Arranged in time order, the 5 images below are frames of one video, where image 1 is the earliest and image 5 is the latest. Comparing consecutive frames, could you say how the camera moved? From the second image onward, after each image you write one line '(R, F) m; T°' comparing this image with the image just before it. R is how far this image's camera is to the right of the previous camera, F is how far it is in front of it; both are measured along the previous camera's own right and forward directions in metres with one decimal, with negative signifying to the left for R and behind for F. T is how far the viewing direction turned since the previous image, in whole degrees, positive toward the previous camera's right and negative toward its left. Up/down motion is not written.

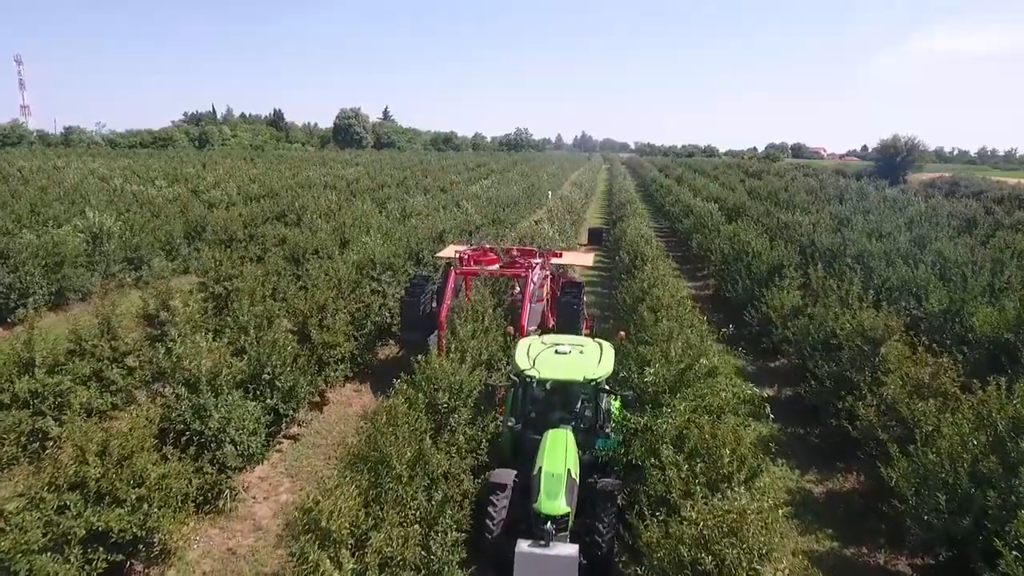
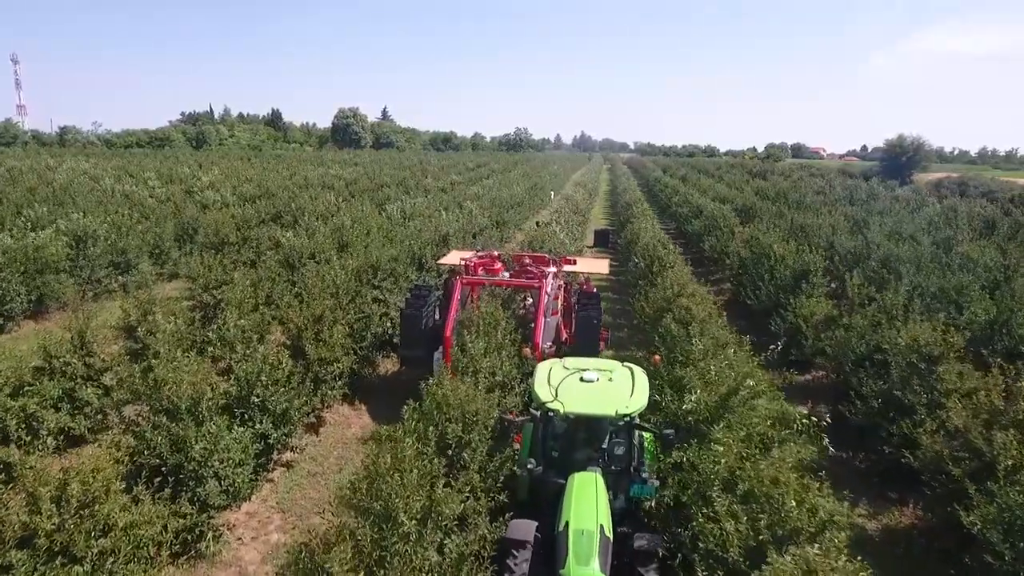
(-0.3, +0.9) m; 0°
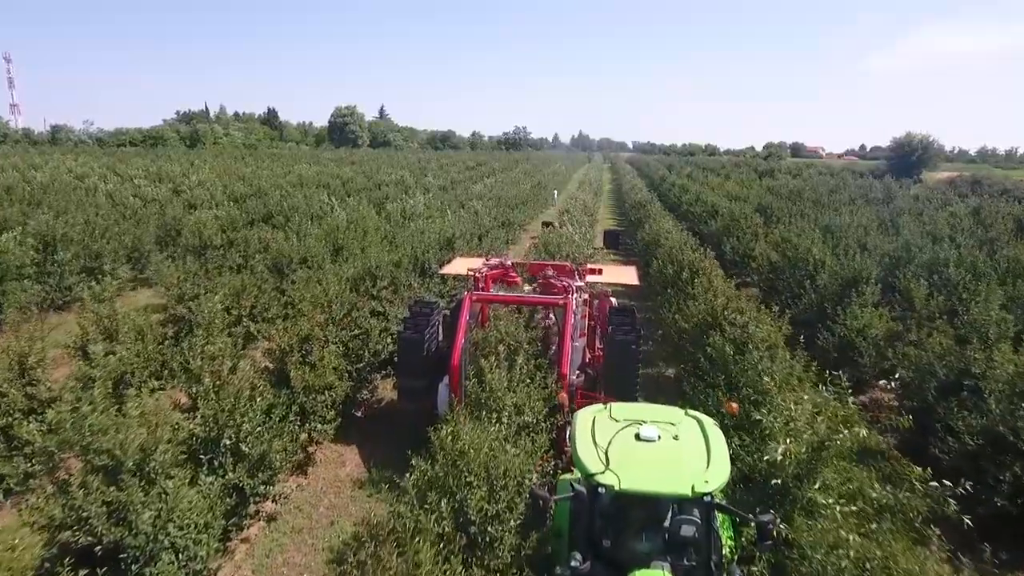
(-0.4, +1.4) m; 0°
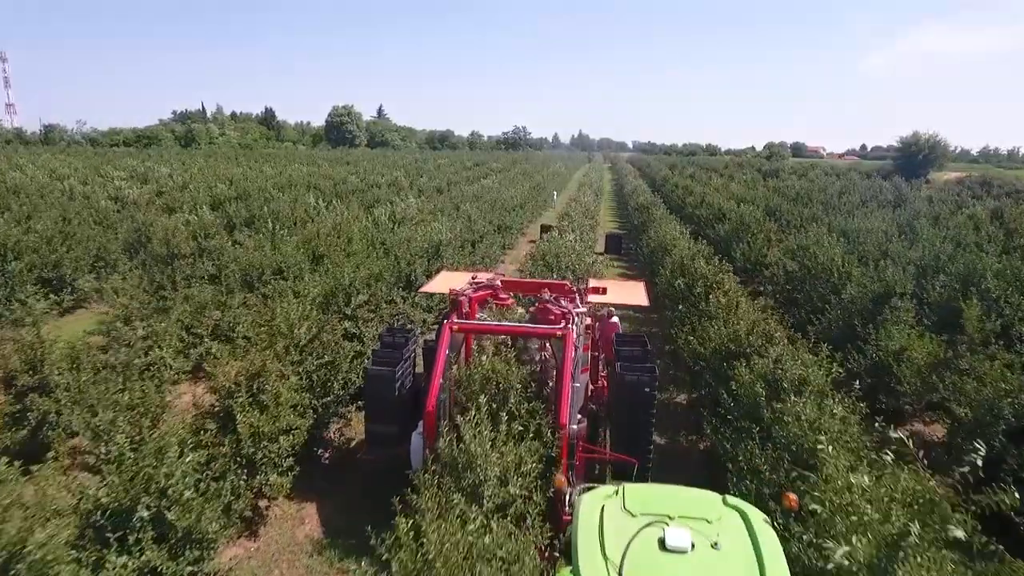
(+0.1, +1.2) m; 0°
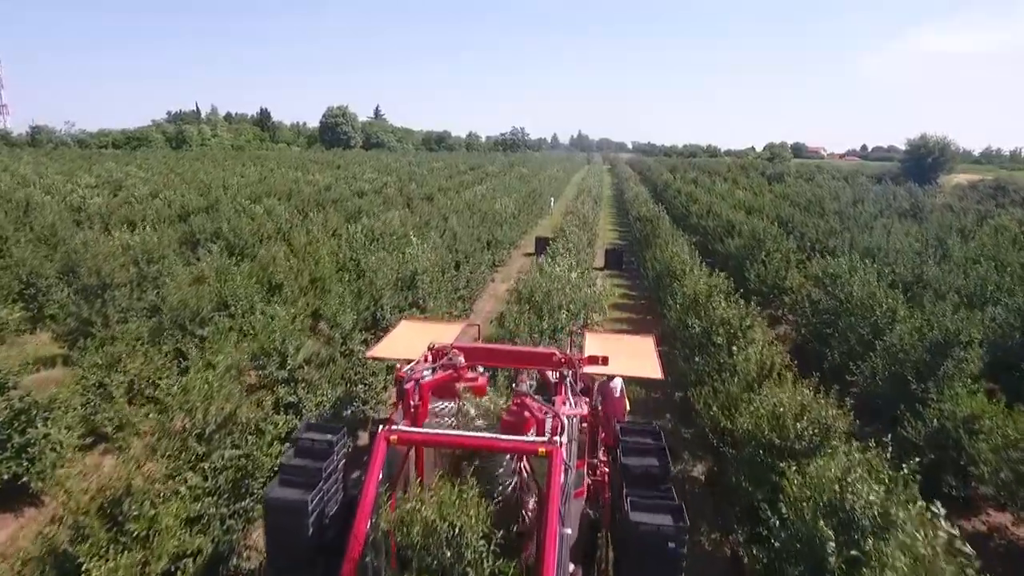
(+0.3, +1.9) m; 0°
